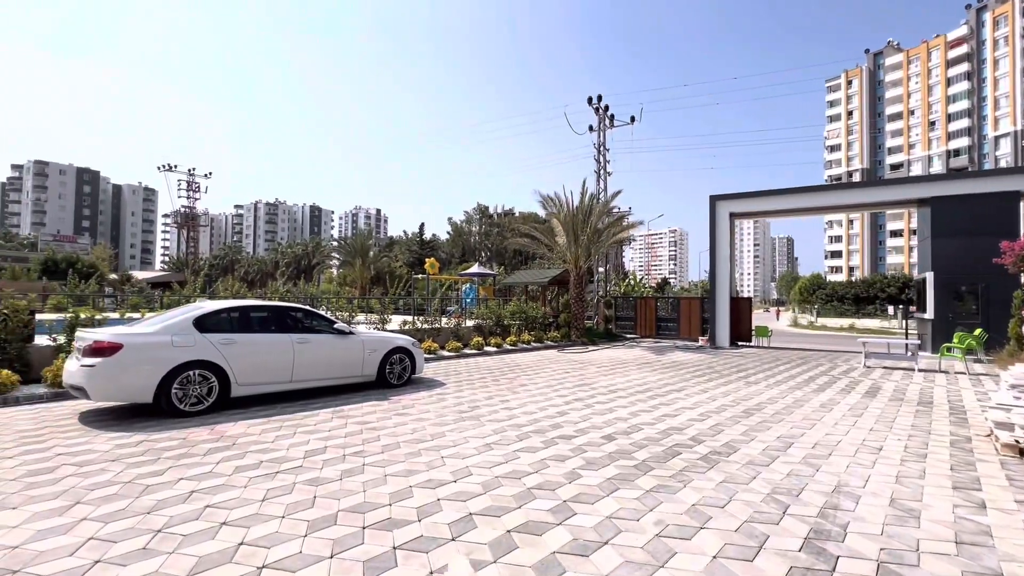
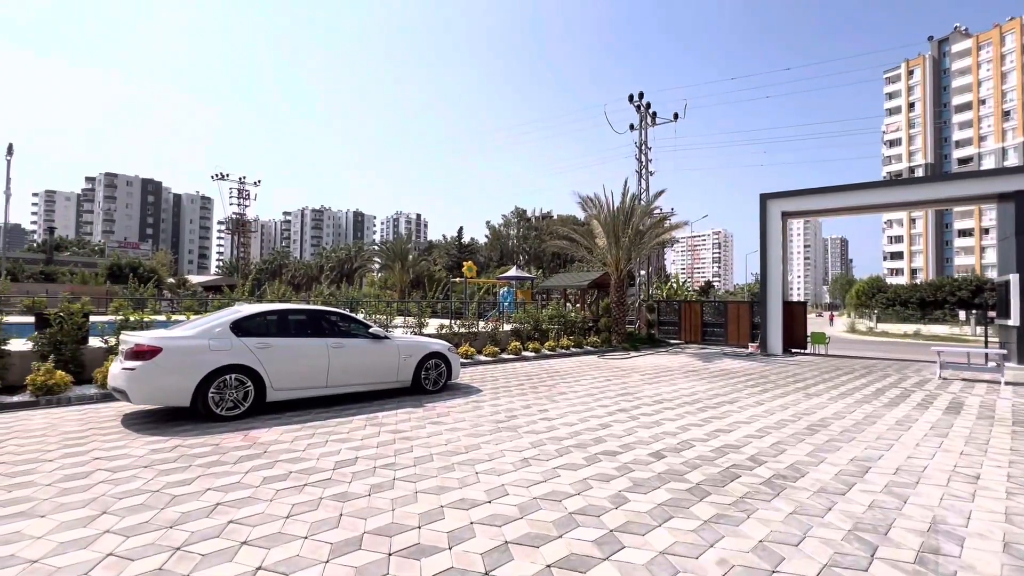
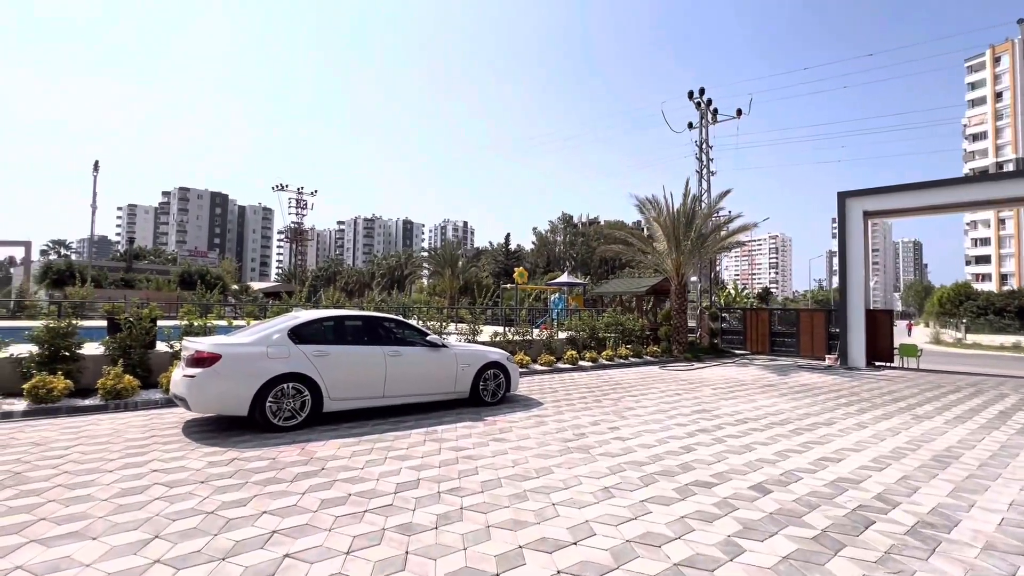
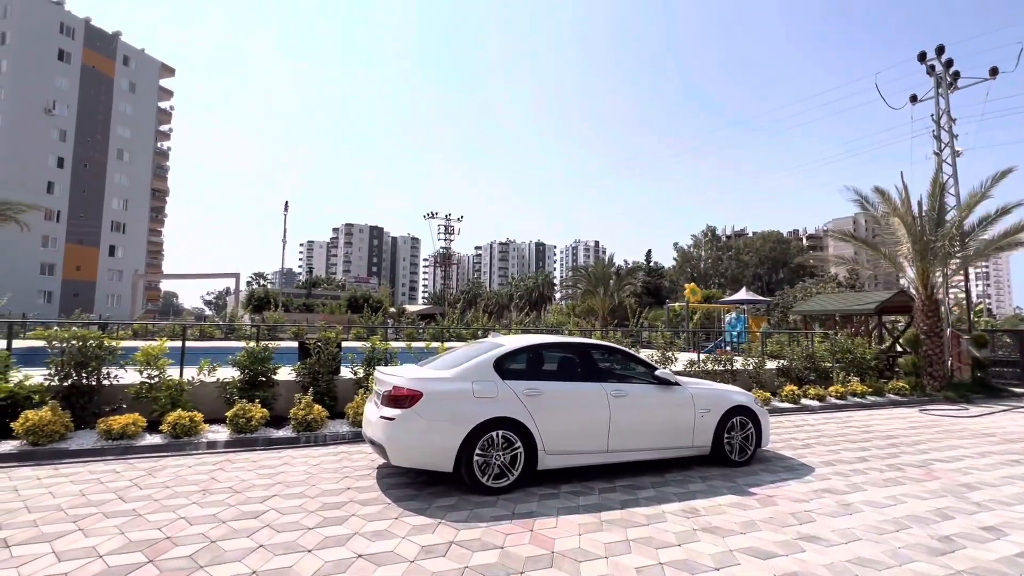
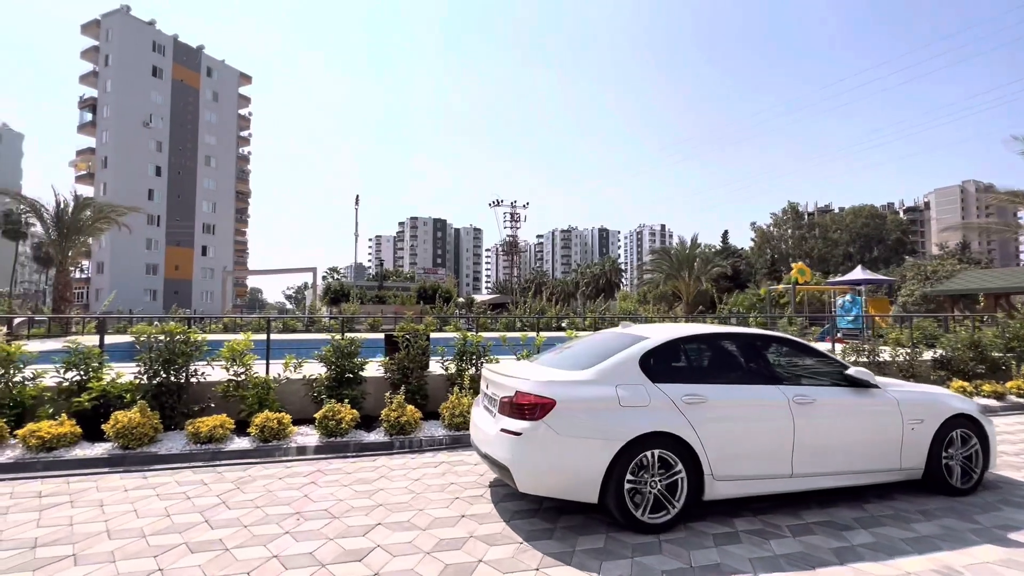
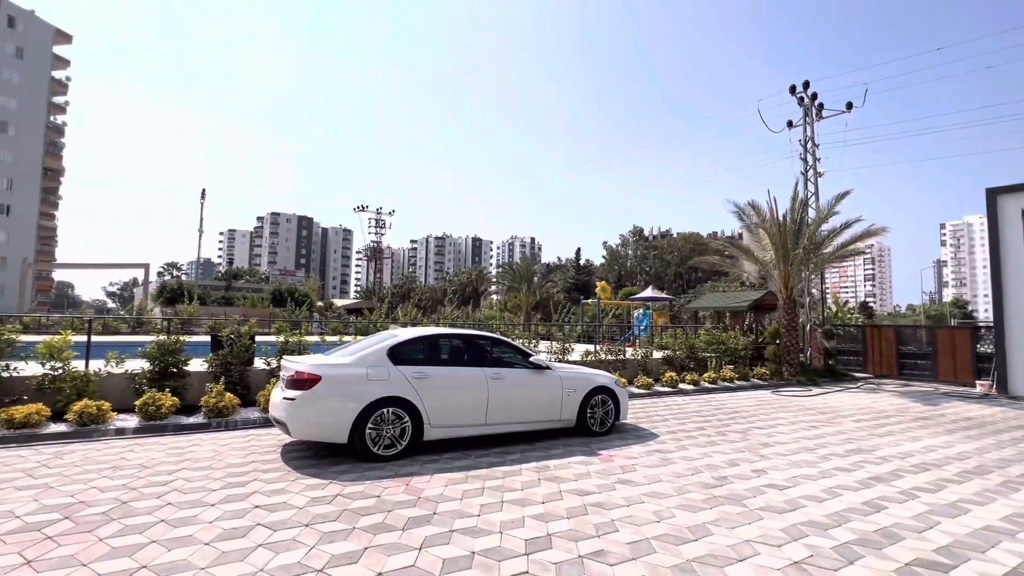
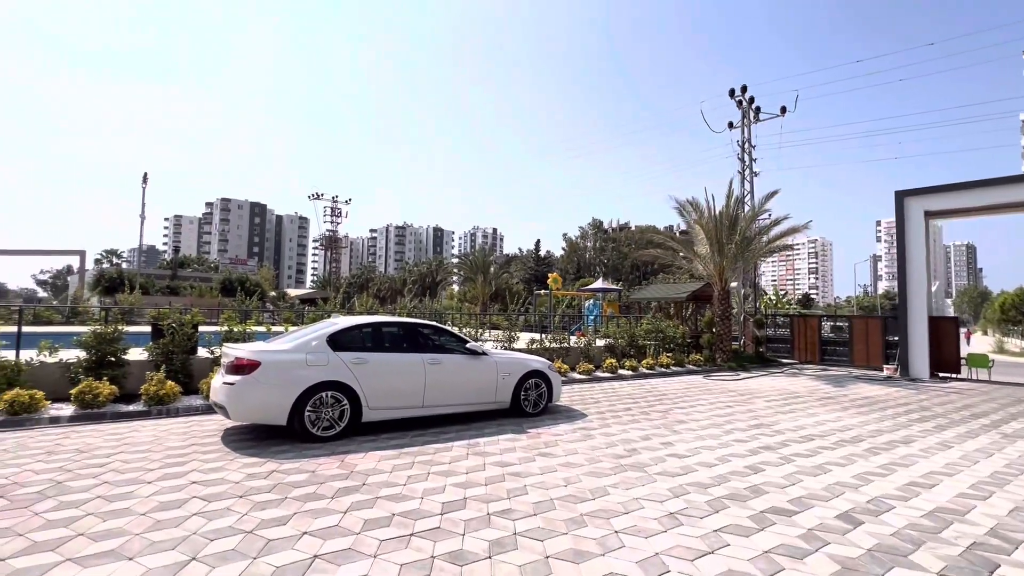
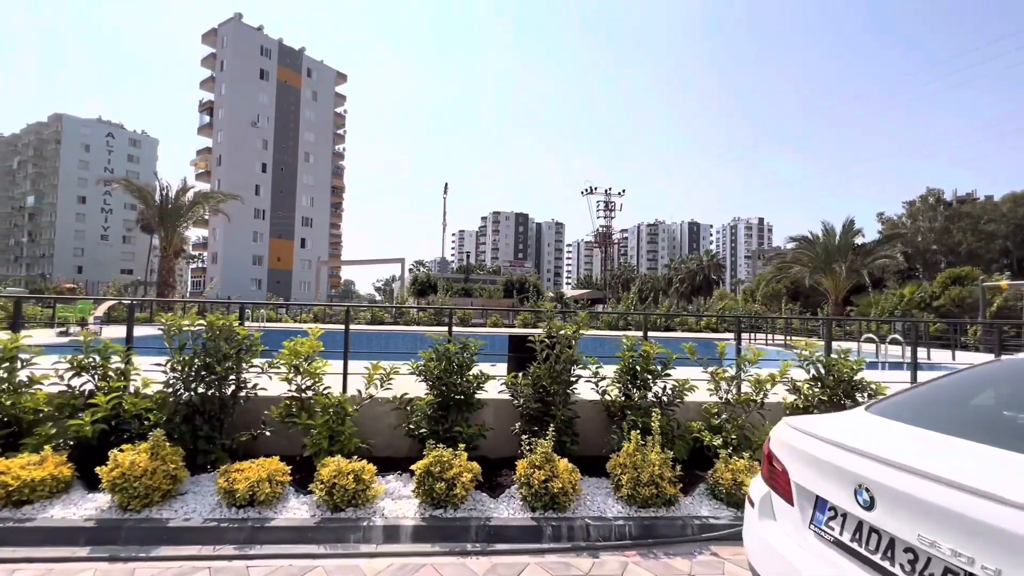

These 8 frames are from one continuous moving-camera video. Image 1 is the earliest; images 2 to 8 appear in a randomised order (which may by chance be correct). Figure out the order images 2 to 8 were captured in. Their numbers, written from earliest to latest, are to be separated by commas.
2, 3, 7, 6, 4, 5, 8
